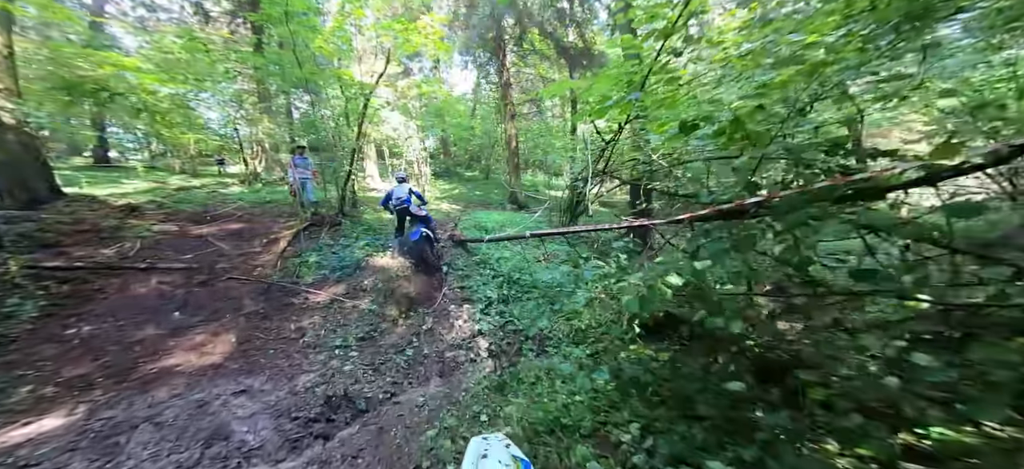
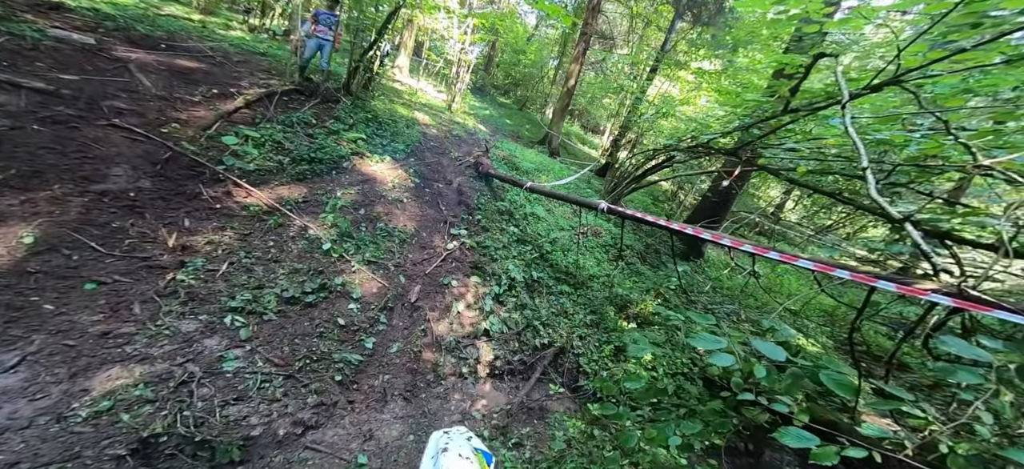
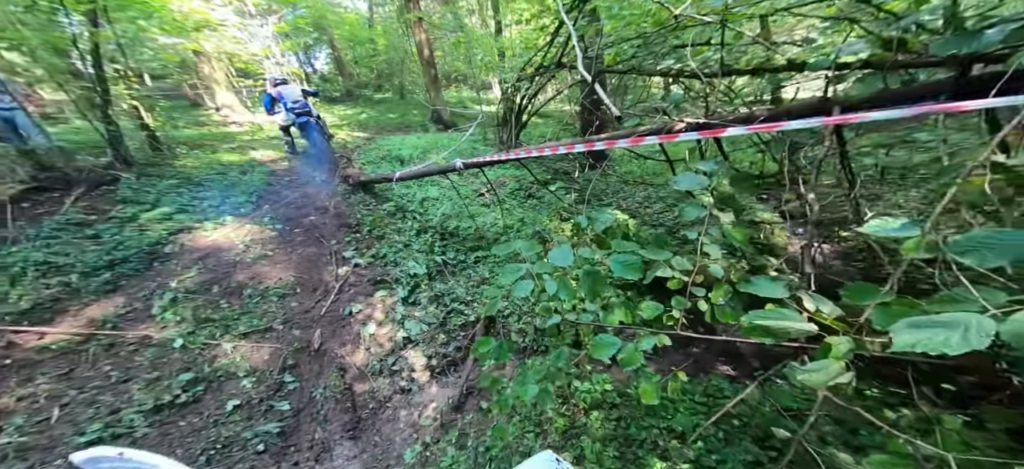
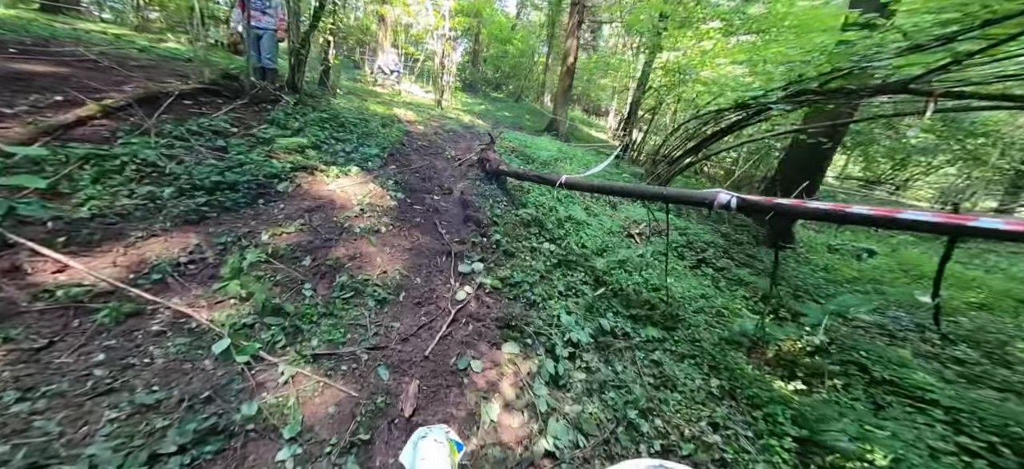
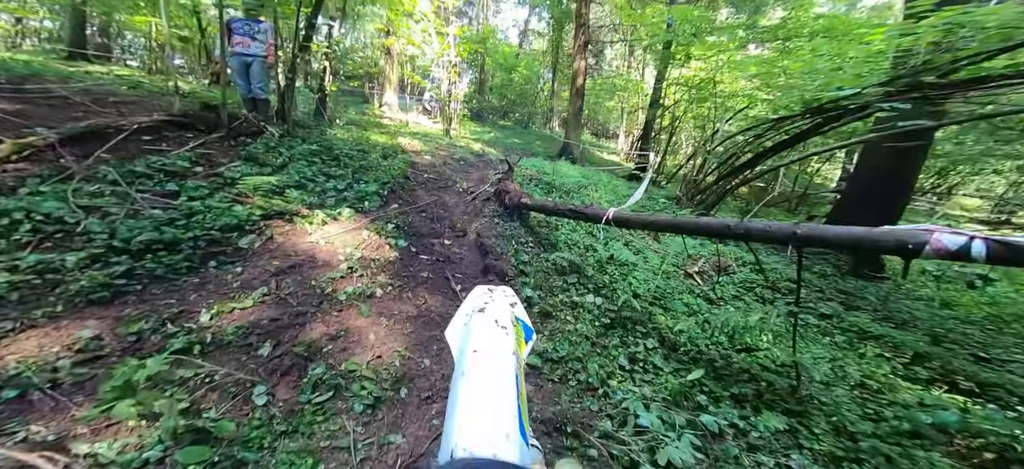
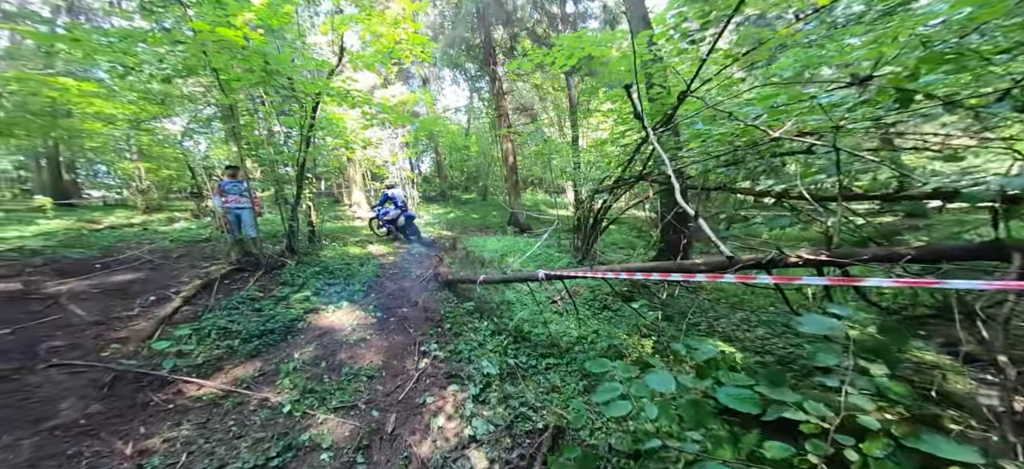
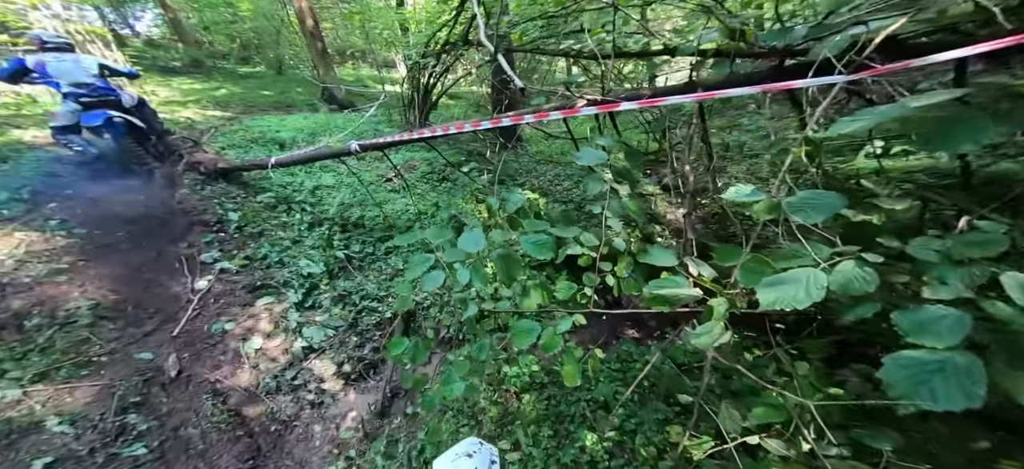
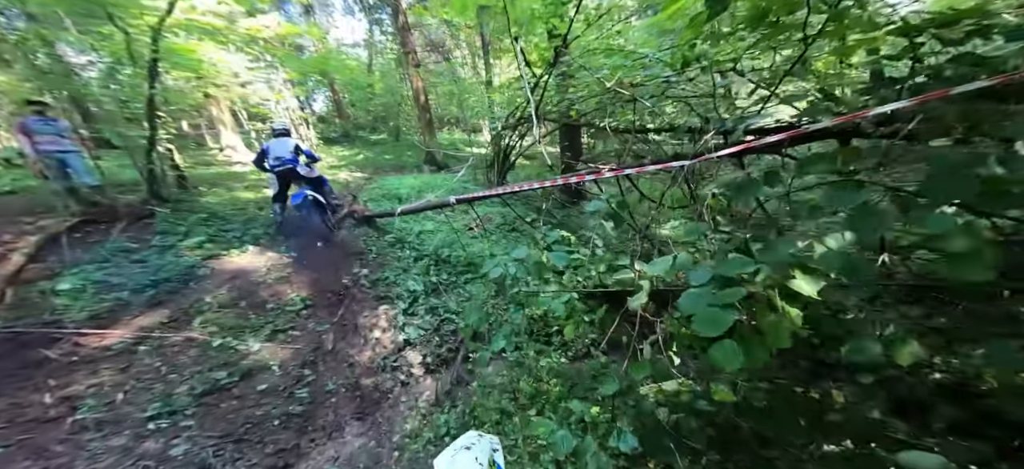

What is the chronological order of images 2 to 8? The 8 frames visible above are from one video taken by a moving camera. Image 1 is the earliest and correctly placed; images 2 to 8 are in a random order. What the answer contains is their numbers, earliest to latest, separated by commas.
8, 7, 3, 6, 2, 4, 5
